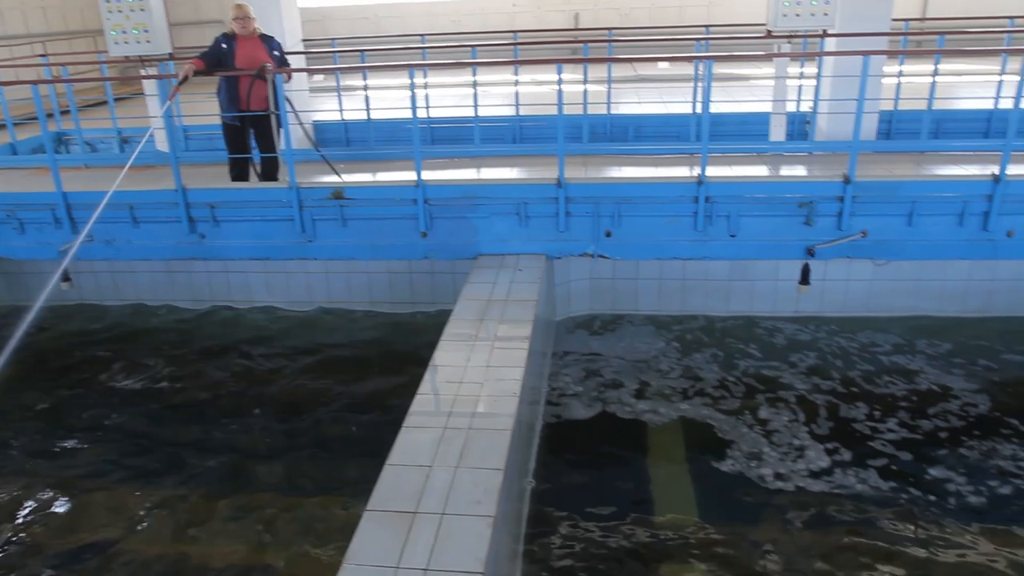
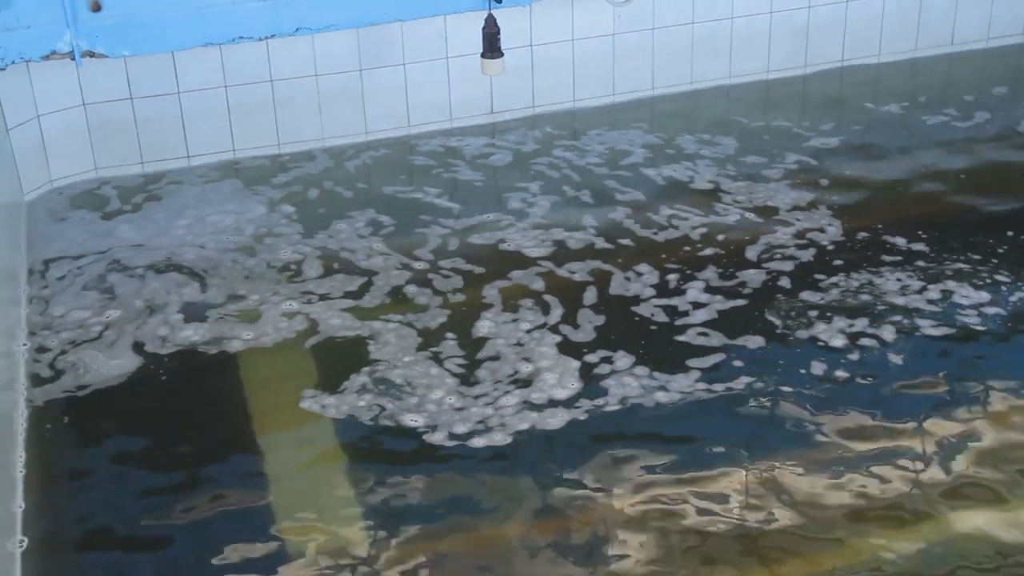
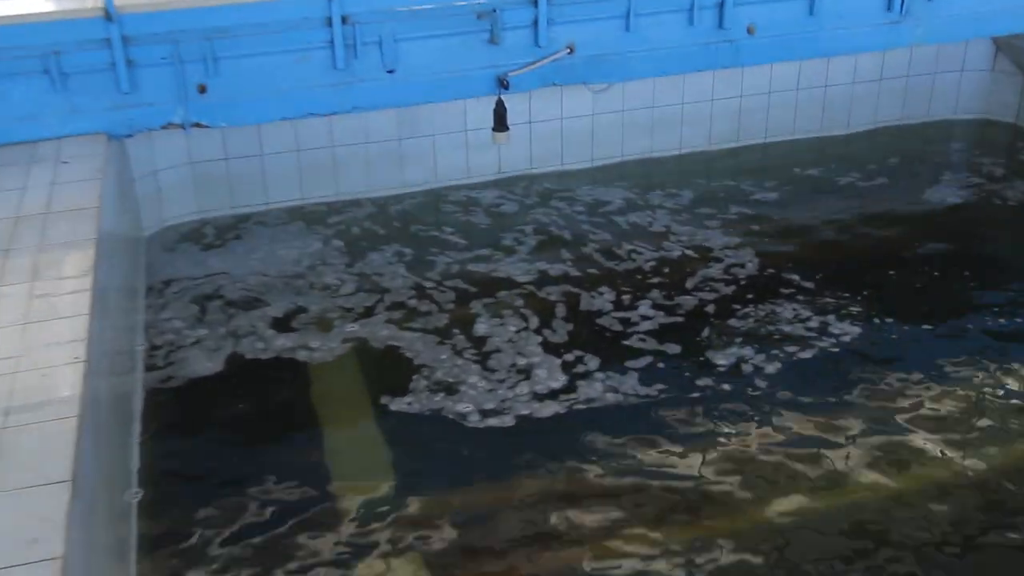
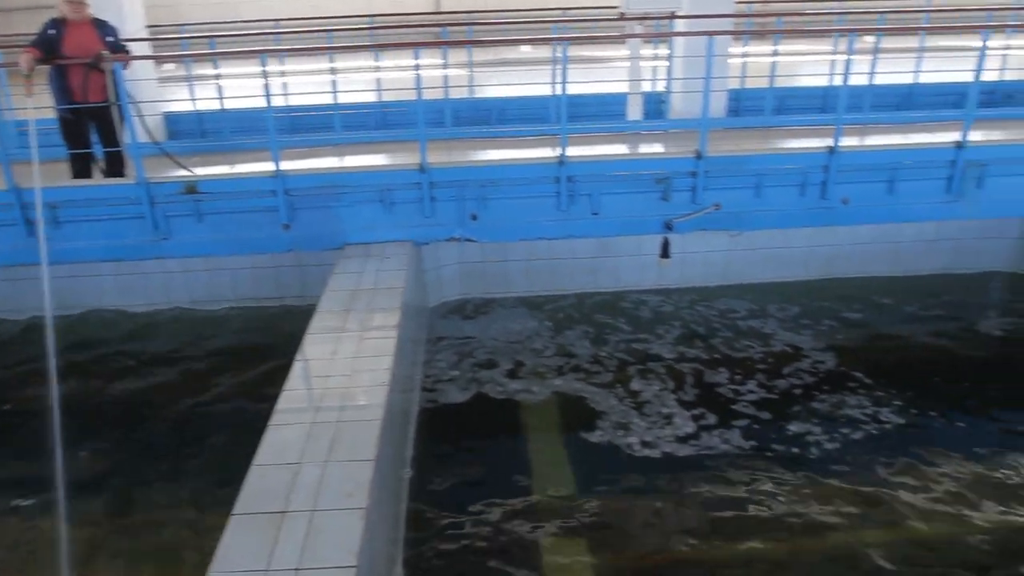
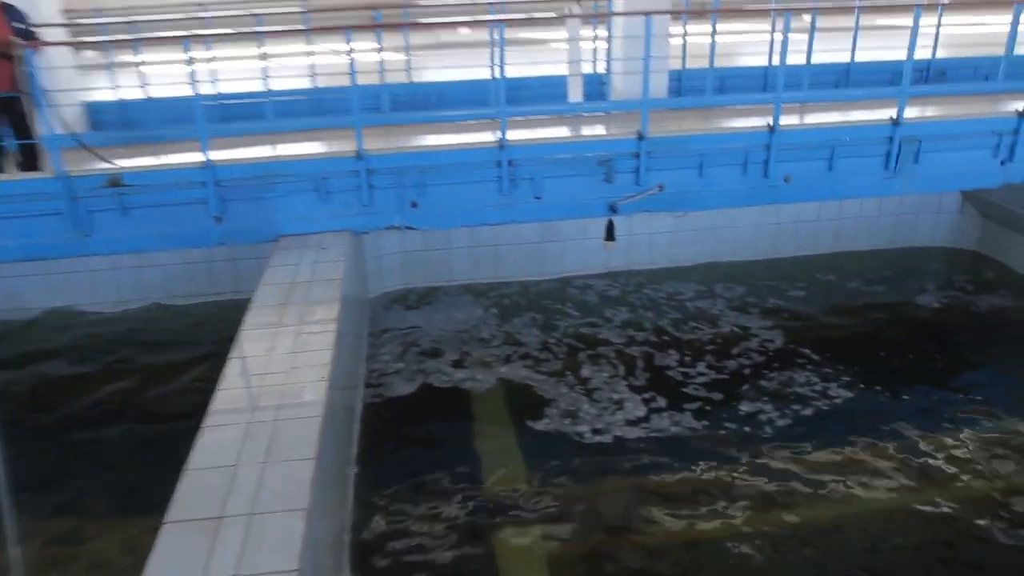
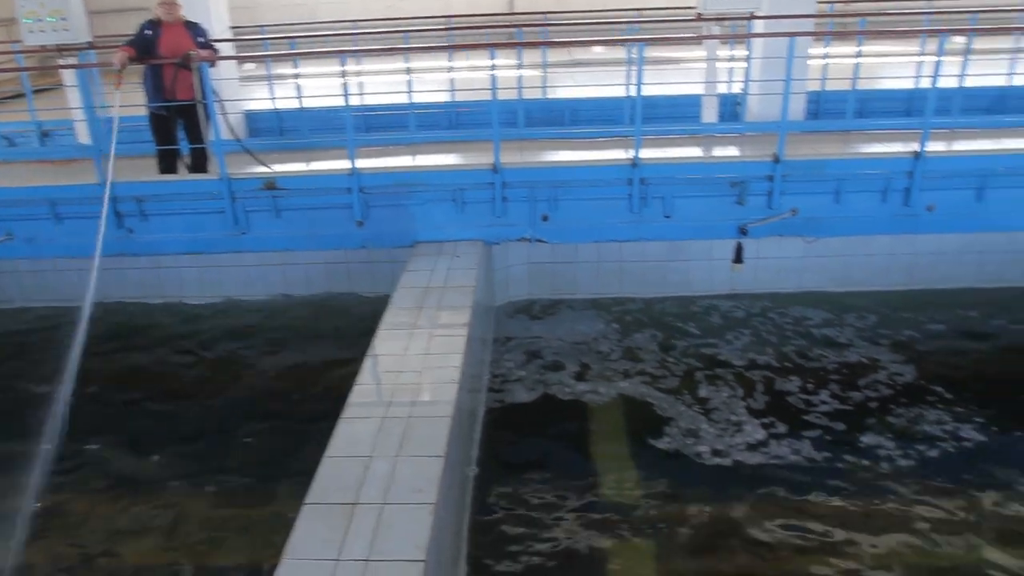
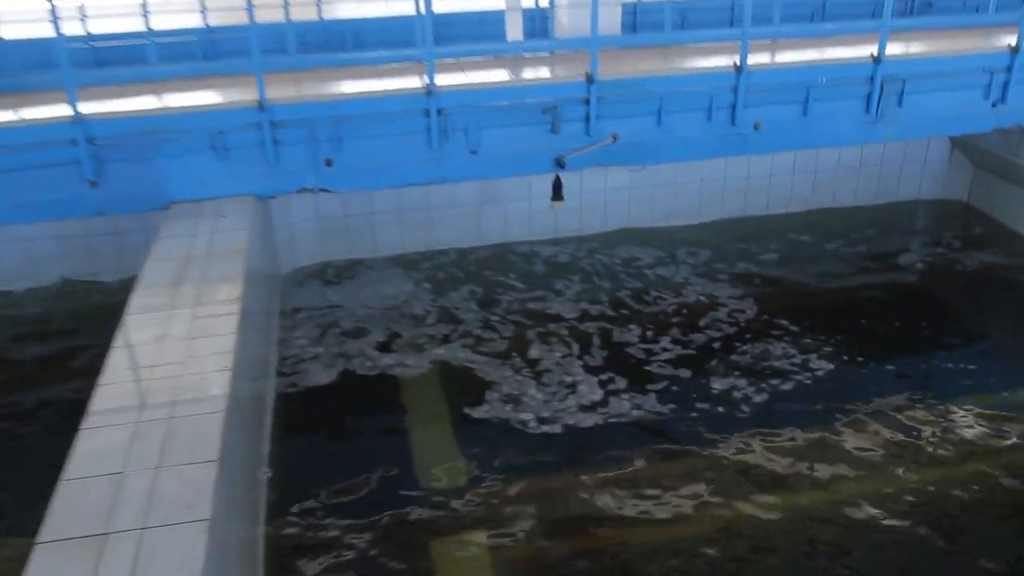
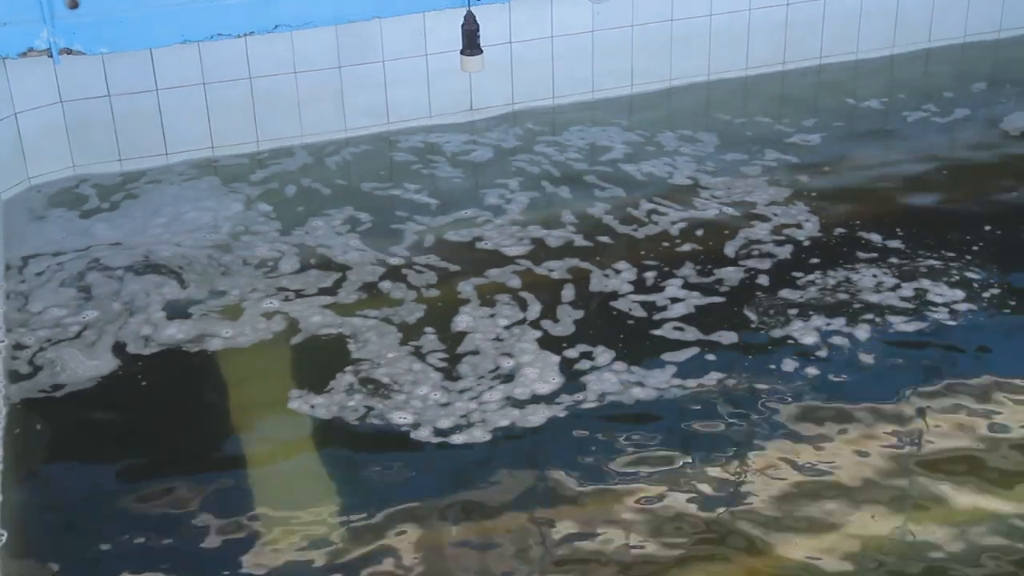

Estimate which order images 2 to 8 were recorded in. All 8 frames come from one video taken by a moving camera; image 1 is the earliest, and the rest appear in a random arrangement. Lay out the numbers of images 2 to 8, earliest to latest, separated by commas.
6, 4, 5, 7, 3, 8, 2
